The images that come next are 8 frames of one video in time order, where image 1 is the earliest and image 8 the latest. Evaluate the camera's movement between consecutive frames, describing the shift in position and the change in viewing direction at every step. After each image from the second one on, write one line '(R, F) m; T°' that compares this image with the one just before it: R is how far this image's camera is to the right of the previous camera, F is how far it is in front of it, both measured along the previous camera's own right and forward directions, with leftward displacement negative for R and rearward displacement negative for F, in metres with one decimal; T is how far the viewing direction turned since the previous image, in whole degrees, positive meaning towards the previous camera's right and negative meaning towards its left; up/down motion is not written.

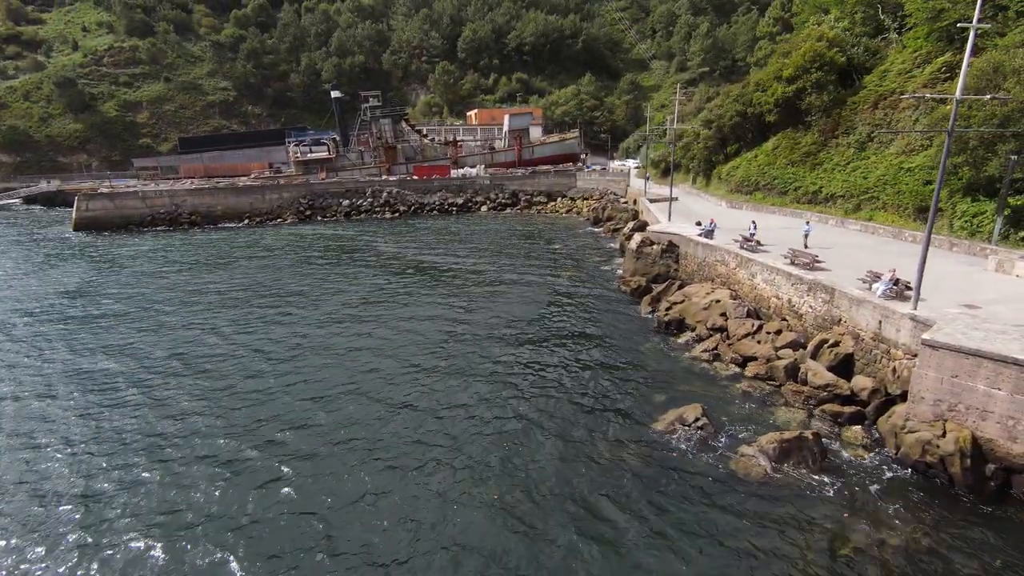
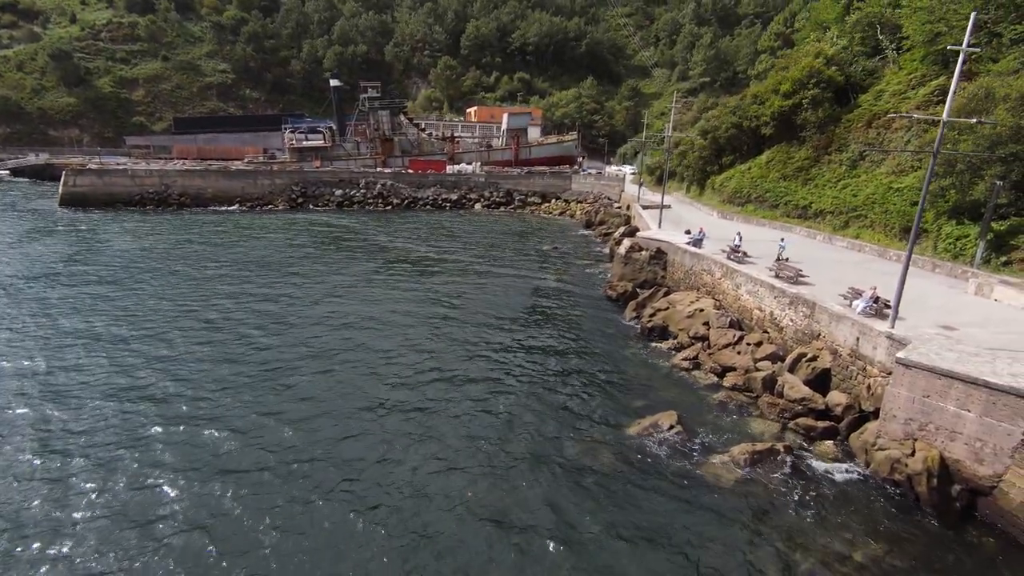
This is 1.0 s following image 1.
(+0.2, +0.1) m; +1°
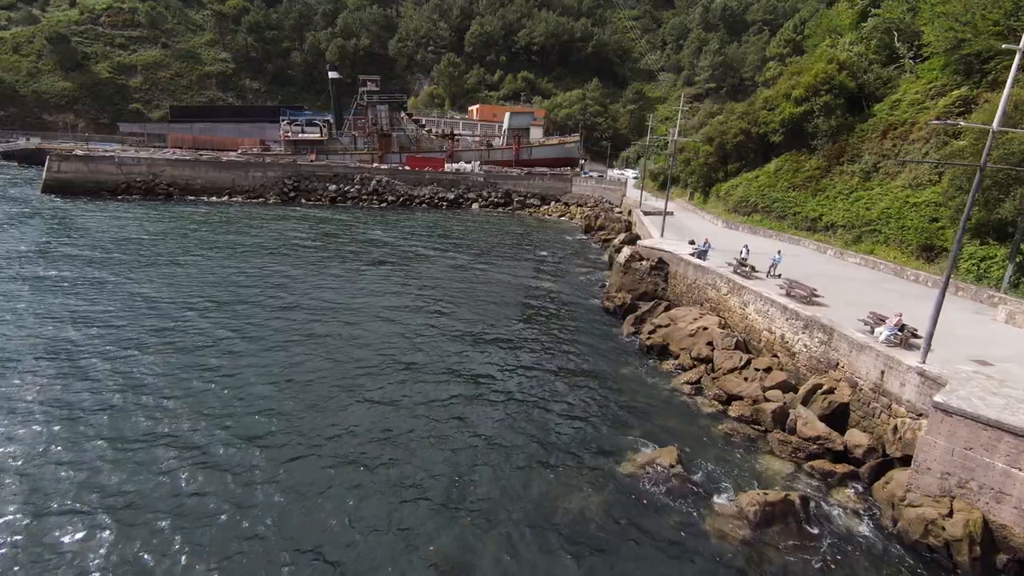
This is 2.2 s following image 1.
(+0.3, +1.3) m; 0°
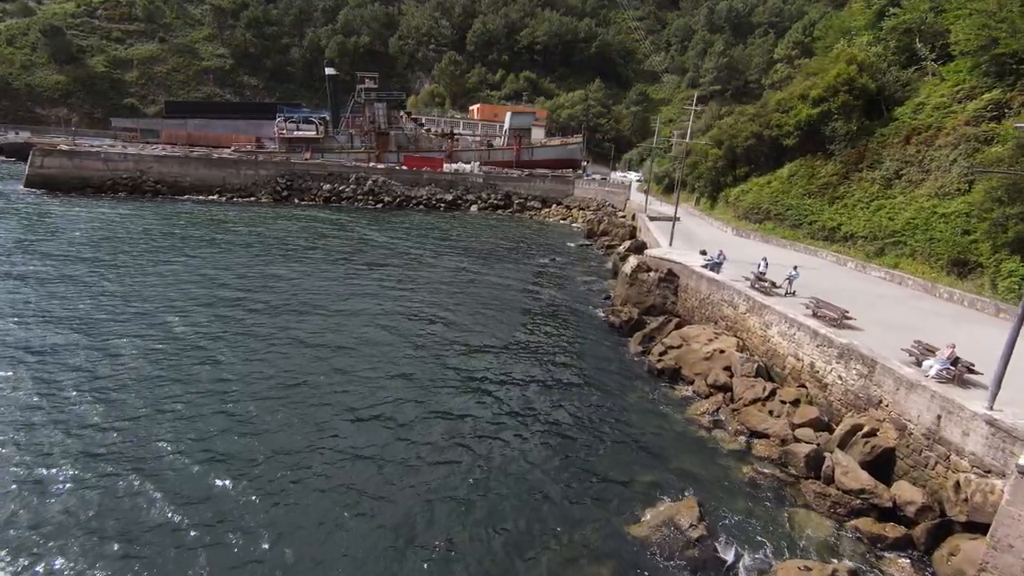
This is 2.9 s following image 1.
(+0.1, +1.5) m; 0°
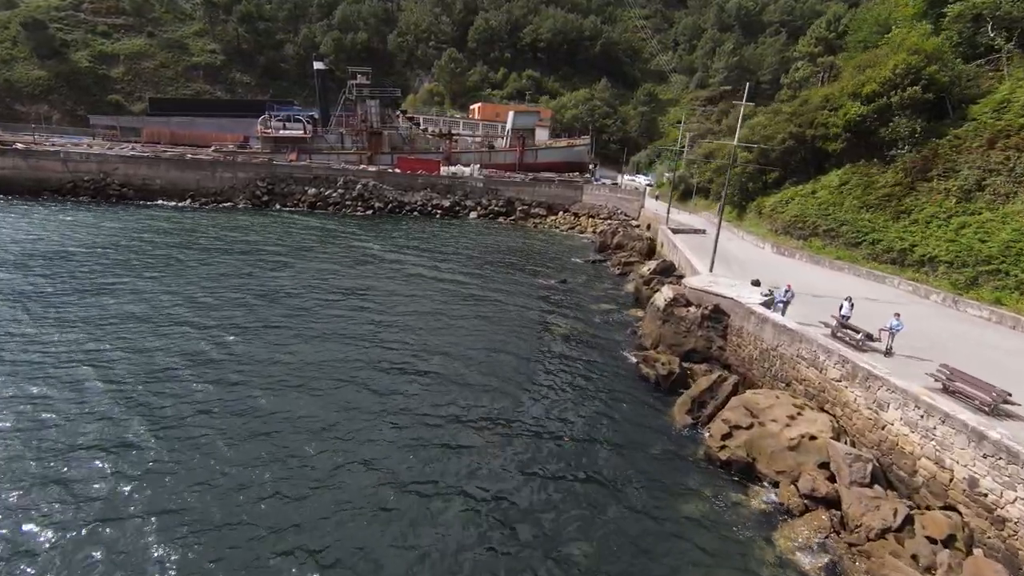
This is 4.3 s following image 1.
(-0.2, +4.0) m; 0°
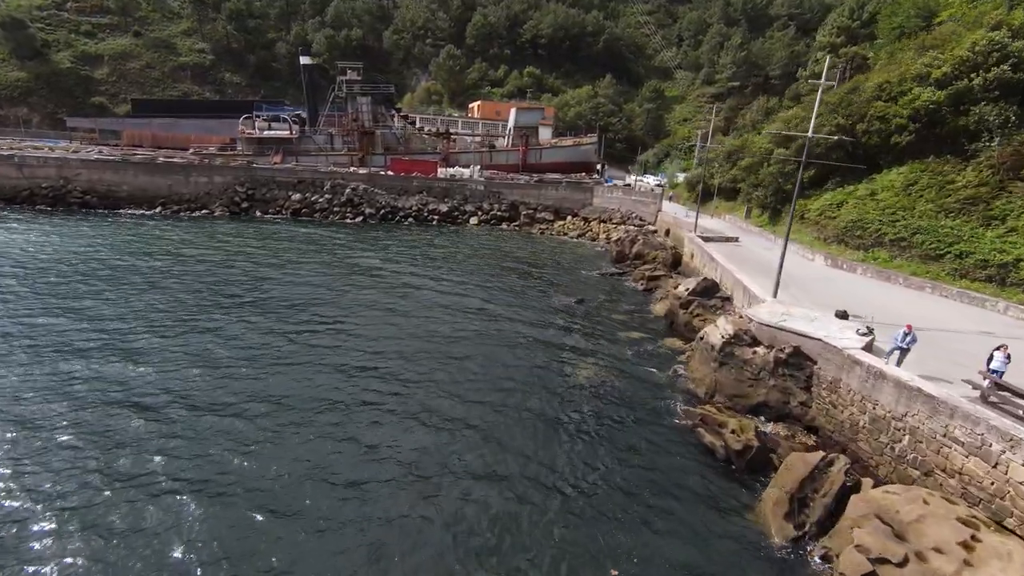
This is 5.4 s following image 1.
(-0.3, +3.7) m; 0°
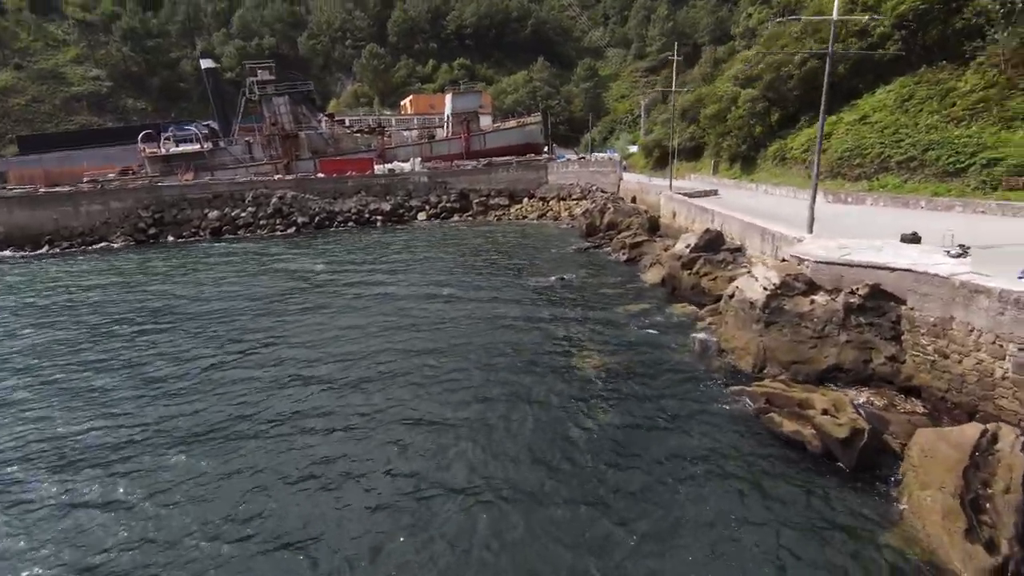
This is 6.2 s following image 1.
(-0.3, +3.5) m; +5°
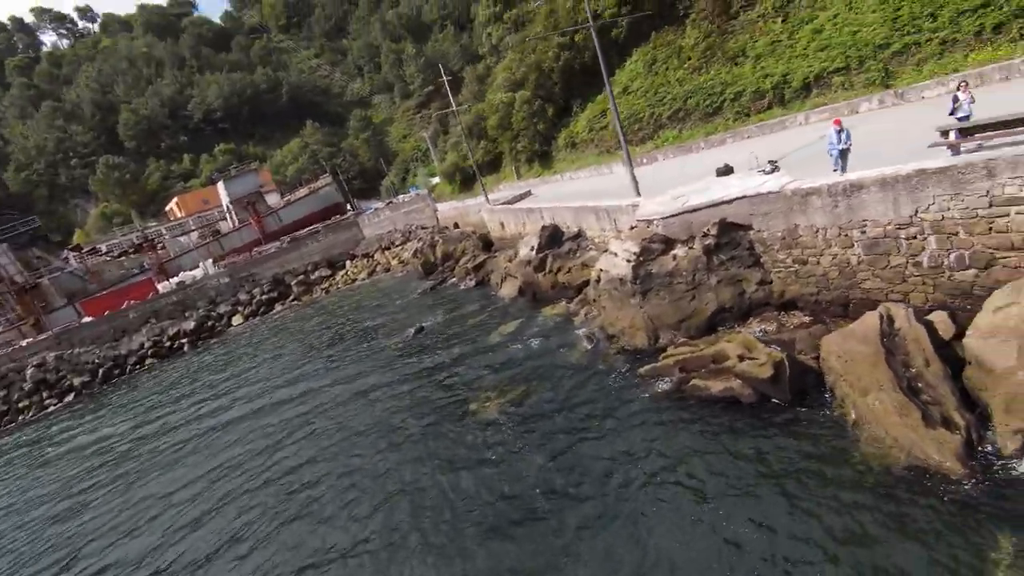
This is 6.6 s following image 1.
(-0.1, +1.4) m; +17°
